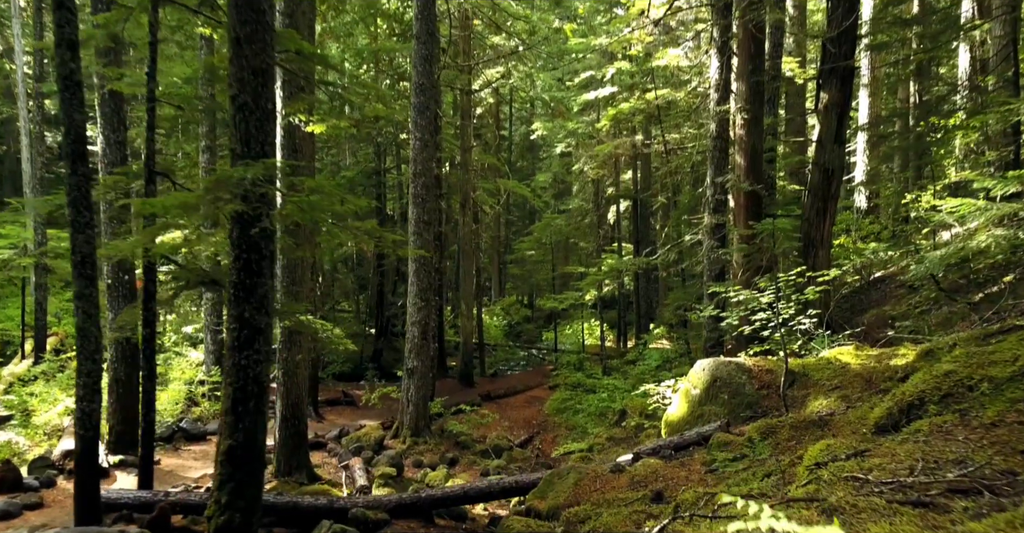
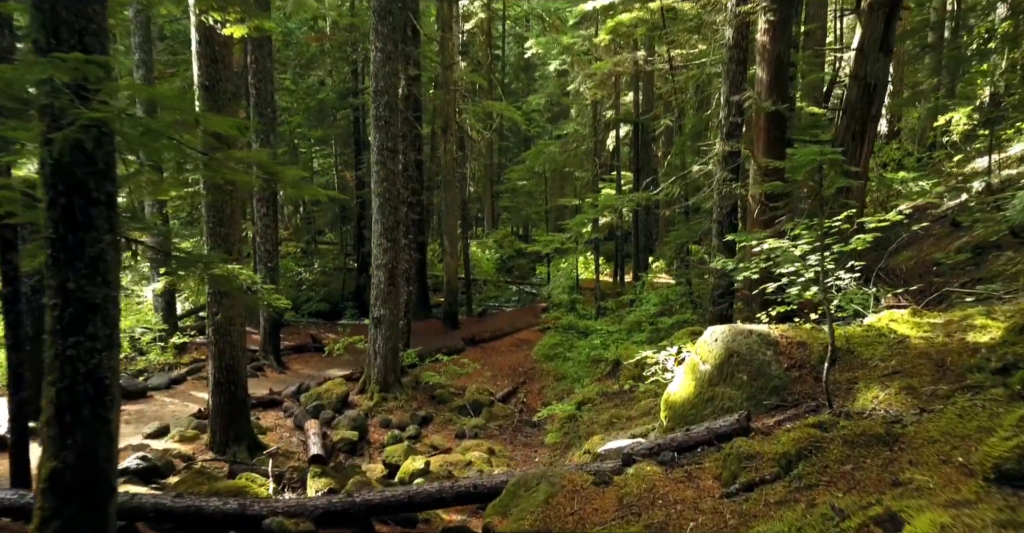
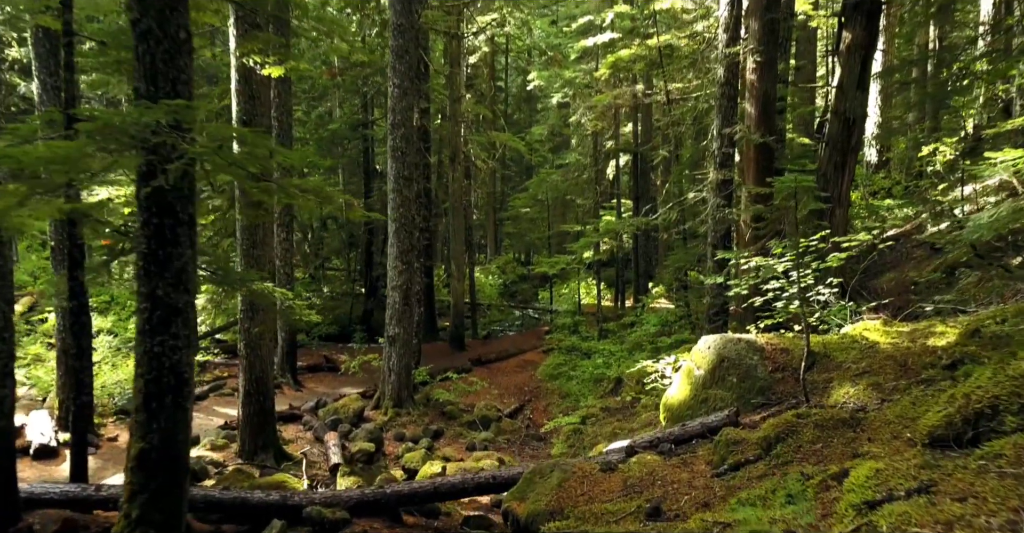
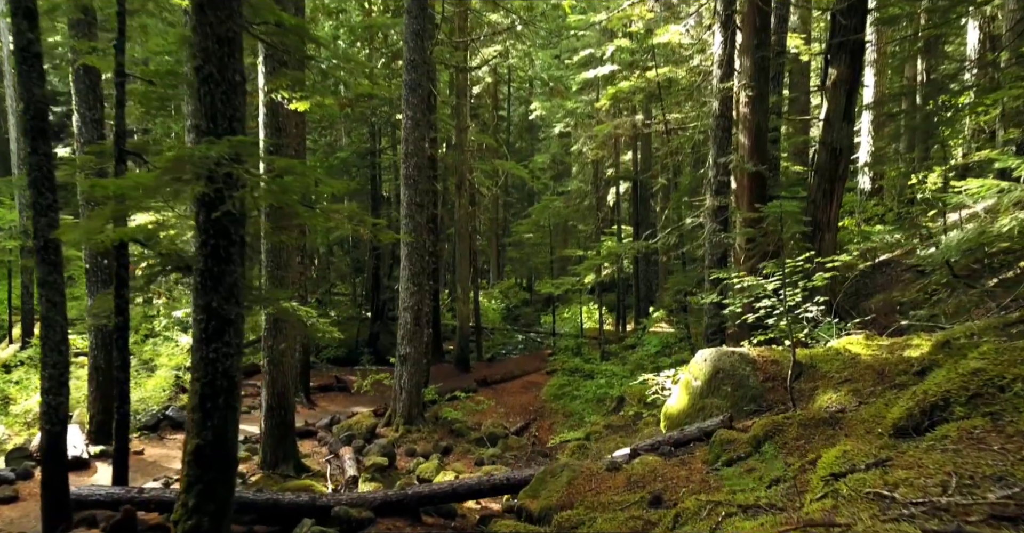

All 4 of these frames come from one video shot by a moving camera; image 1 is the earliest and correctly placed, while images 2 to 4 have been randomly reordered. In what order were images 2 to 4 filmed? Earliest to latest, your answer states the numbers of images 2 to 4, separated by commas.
4, 3, 2
